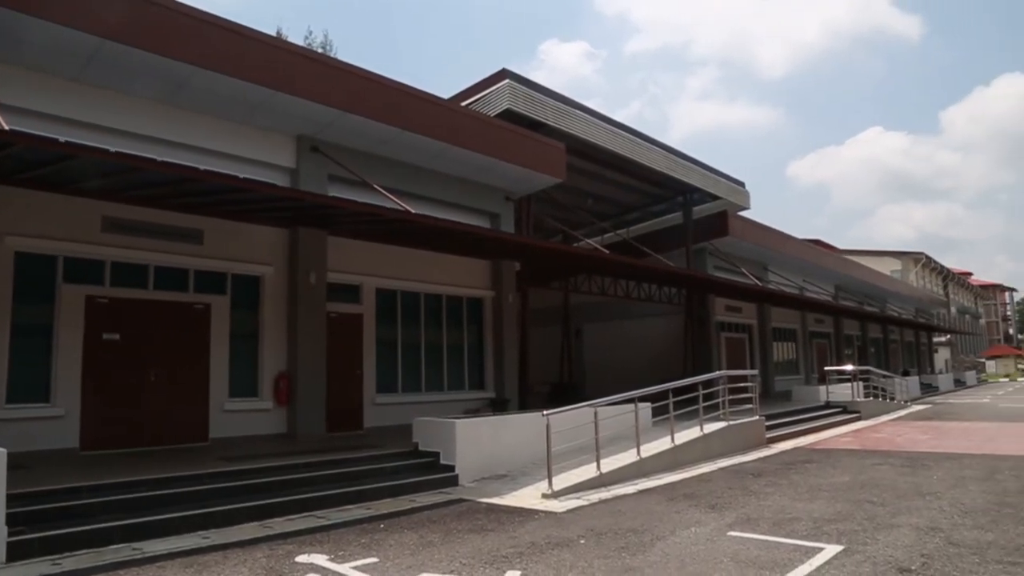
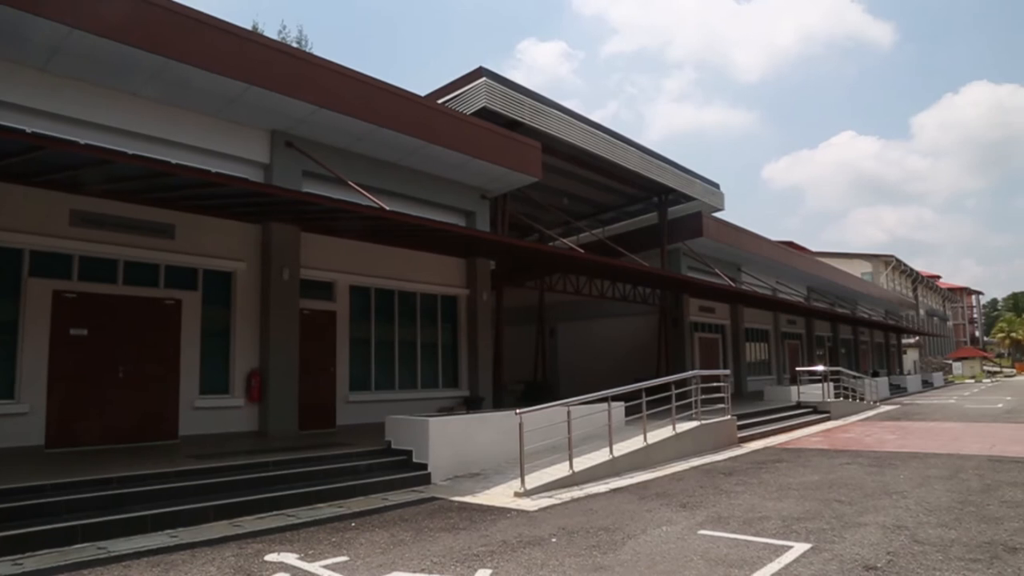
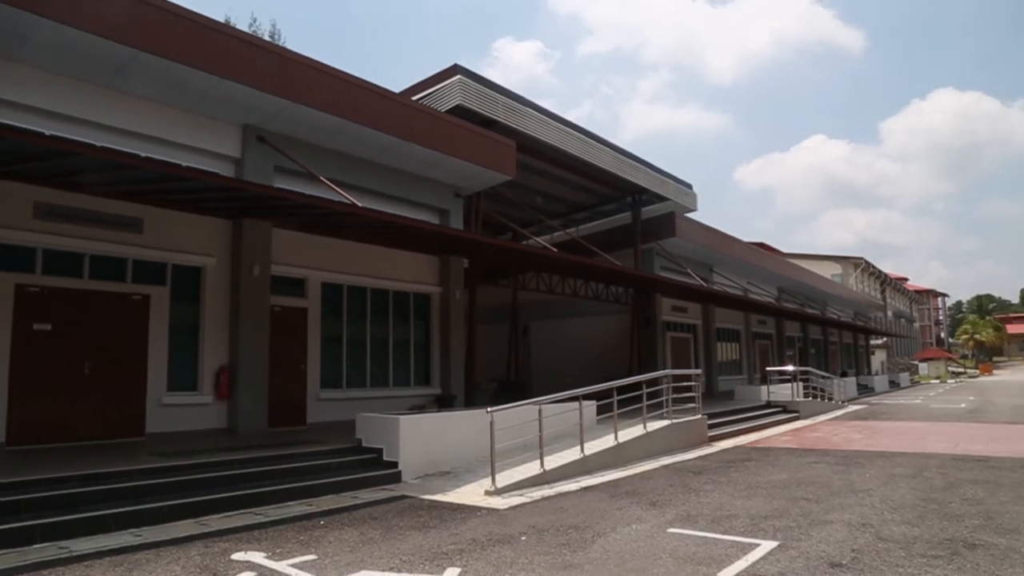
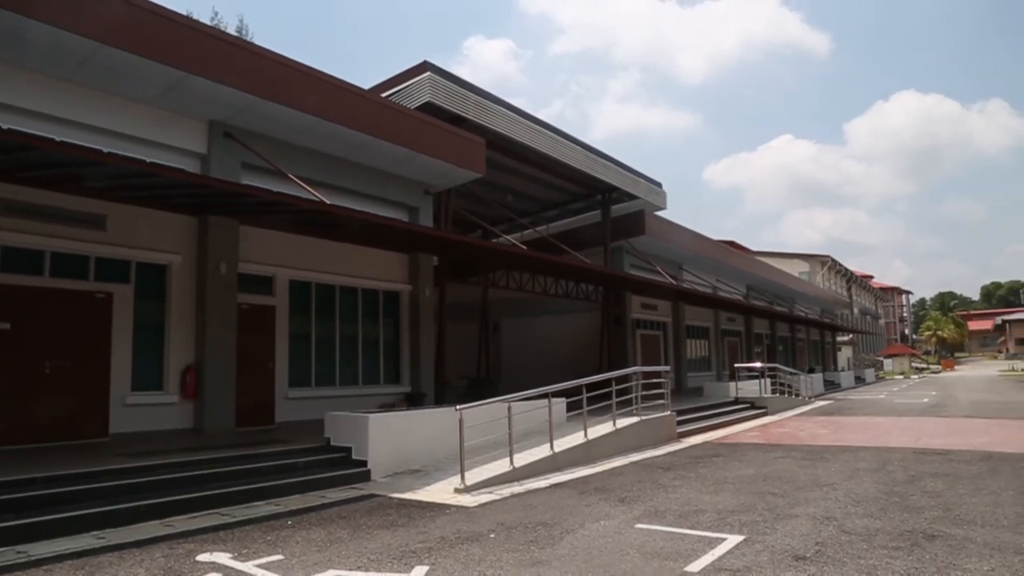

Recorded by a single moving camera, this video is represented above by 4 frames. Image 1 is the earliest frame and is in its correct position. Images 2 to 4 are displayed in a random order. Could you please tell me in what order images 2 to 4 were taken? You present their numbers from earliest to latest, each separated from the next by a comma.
2, 3, 4
